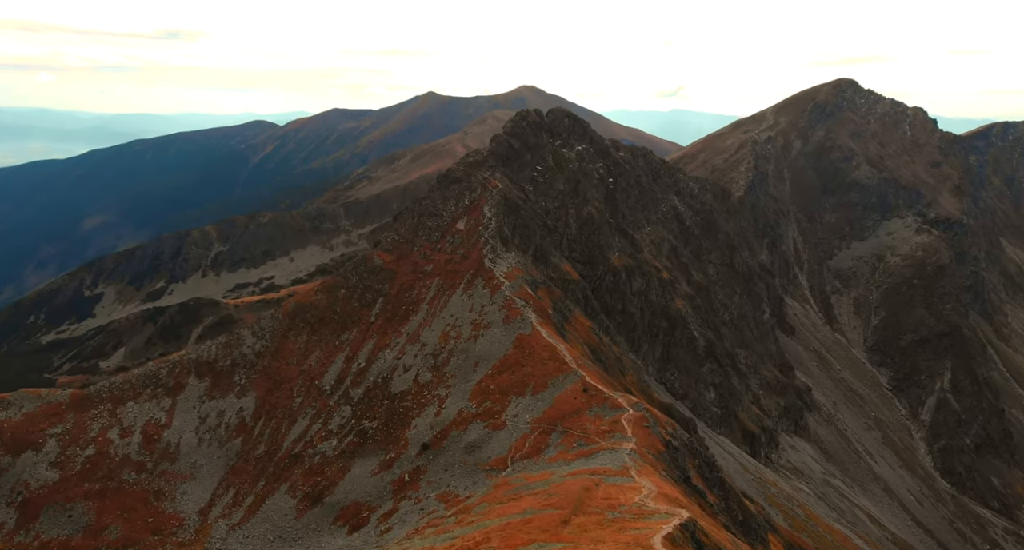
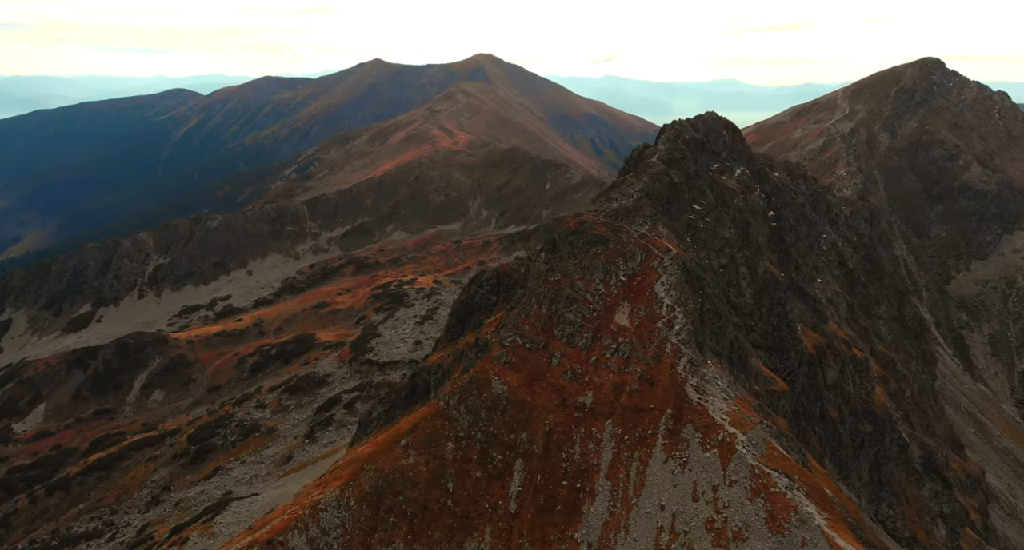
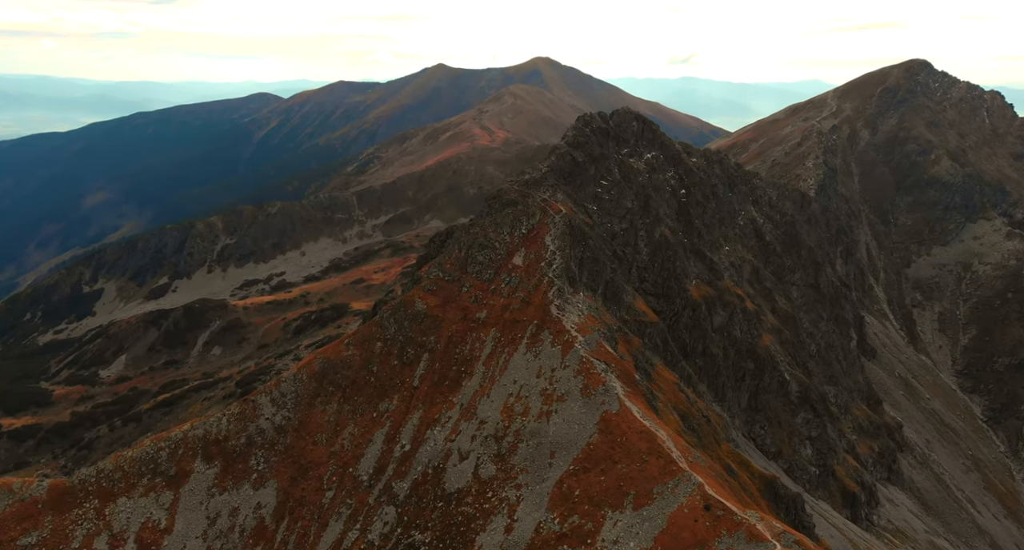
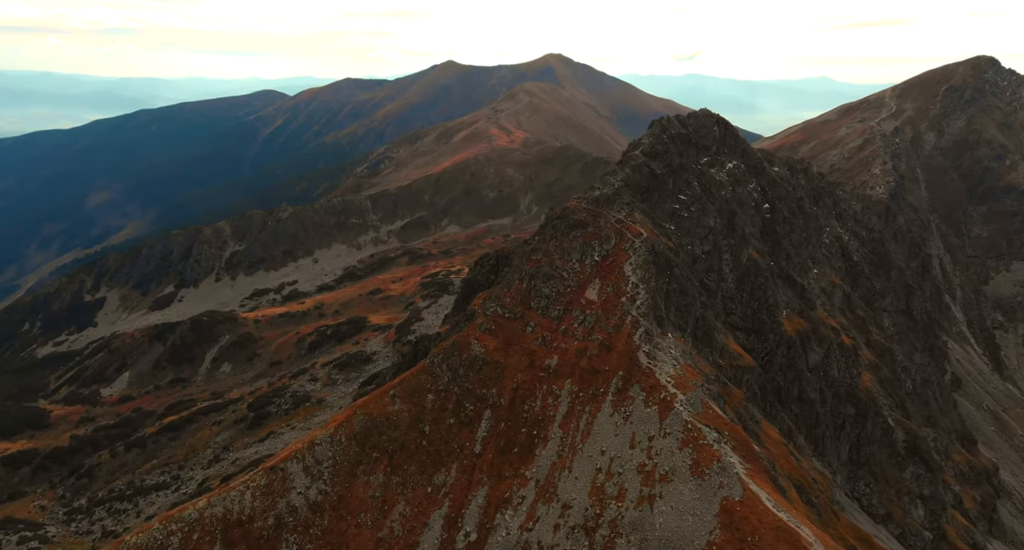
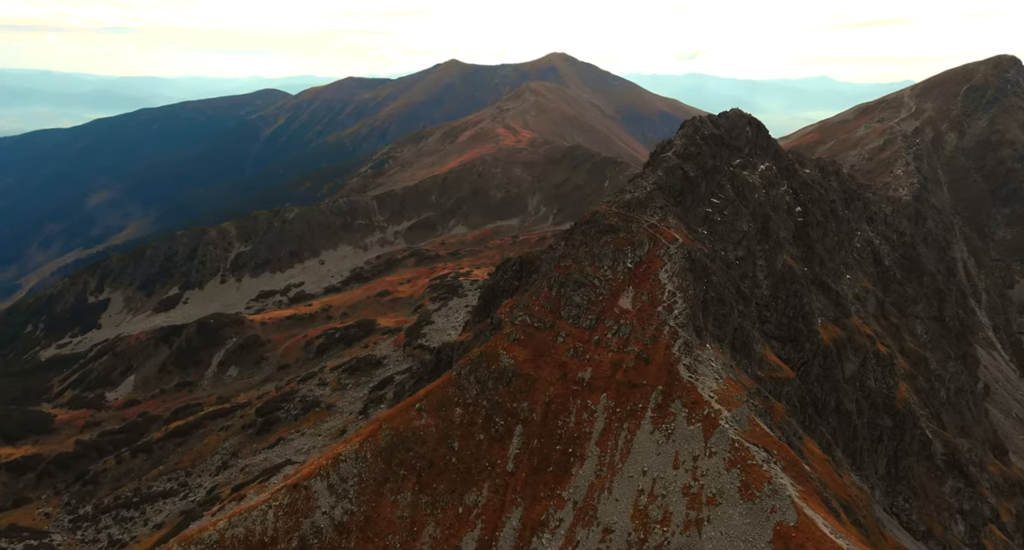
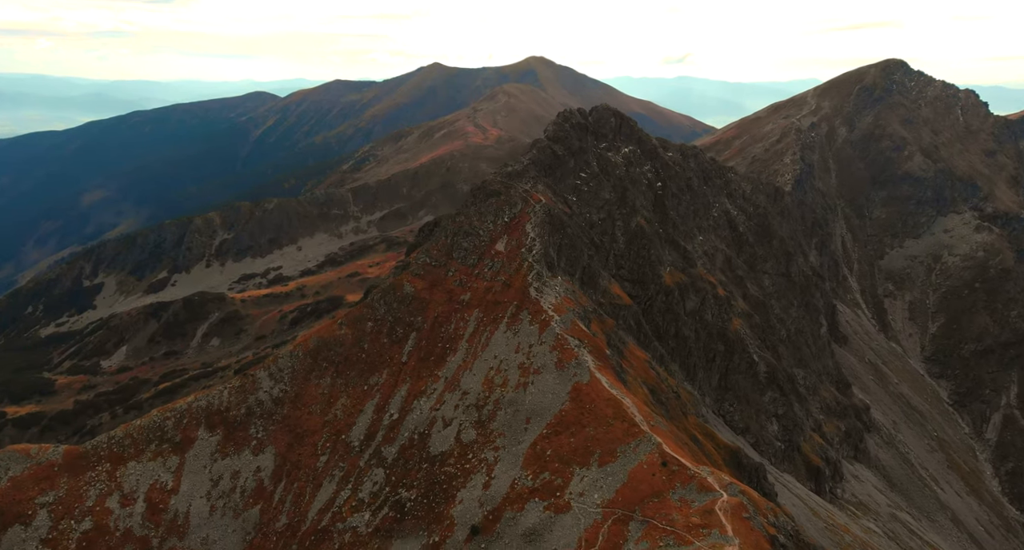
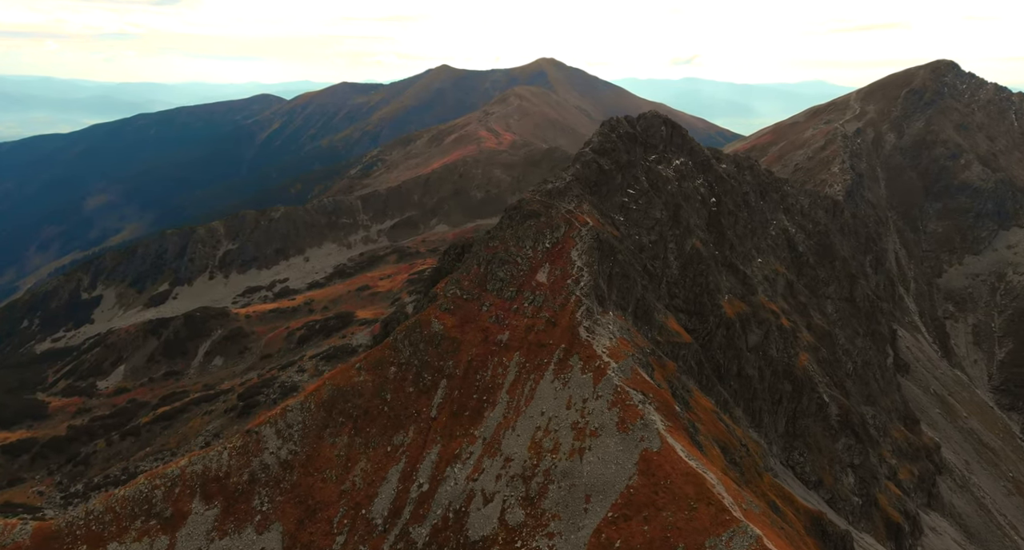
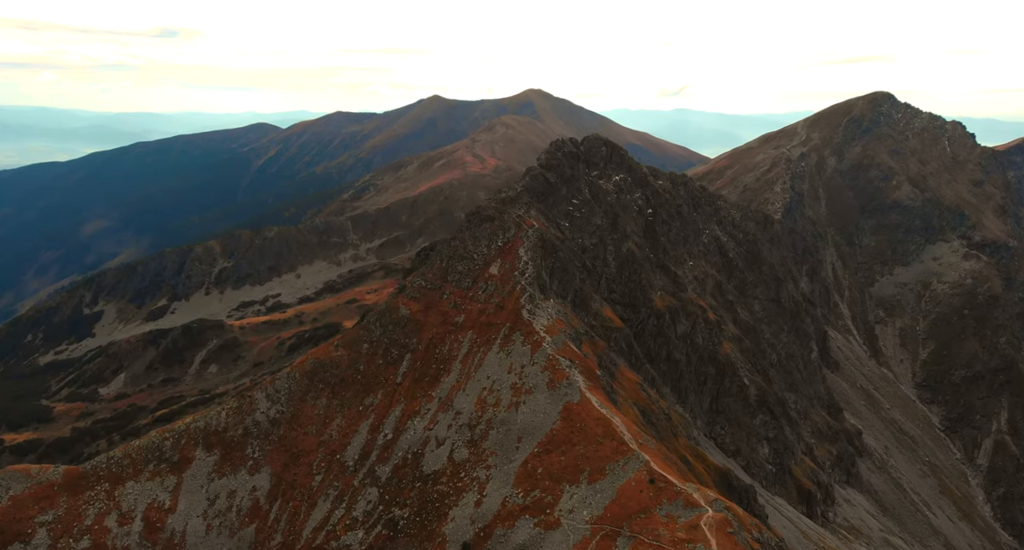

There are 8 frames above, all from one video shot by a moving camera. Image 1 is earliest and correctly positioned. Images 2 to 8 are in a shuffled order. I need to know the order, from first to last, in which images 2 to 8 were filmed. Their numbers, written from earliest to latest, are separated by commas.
8, 6, 3, 7, 4, 5, 2
